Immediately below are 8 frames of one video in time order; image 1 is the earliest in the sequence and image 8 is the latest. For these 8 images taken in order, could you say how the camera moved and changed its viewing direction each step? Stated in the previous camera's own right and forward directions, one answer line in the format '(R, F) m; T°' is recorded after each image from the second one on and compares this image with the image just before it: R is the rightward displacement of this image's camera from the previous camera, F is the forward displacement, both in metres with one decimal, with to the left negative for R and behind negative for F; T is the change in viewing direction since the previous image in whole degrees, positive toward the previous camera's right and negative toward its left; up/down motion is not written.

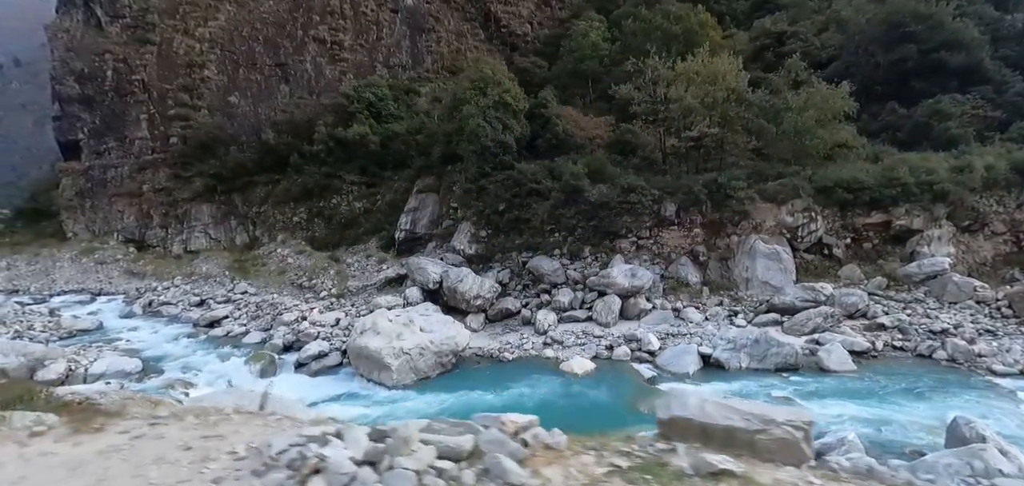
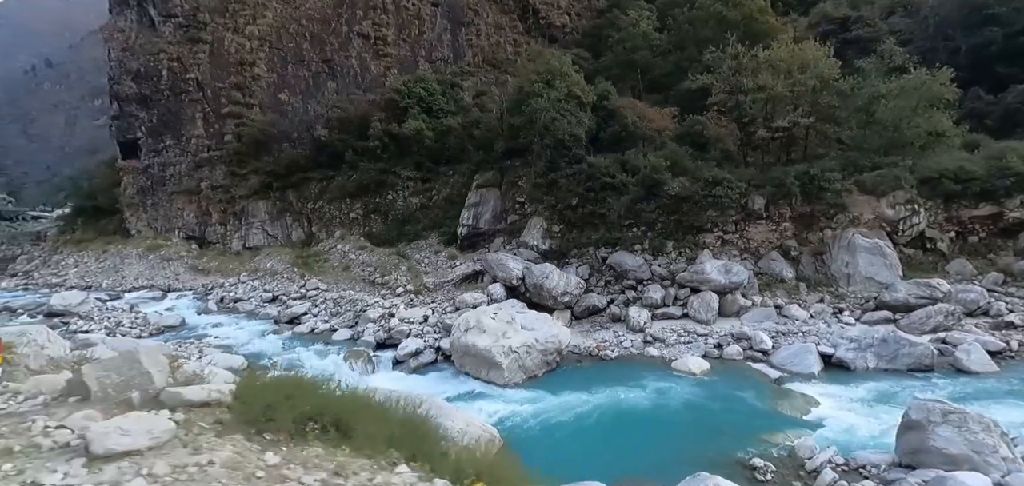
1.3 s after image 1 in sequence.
(-1.6, +0.2) m; -2°
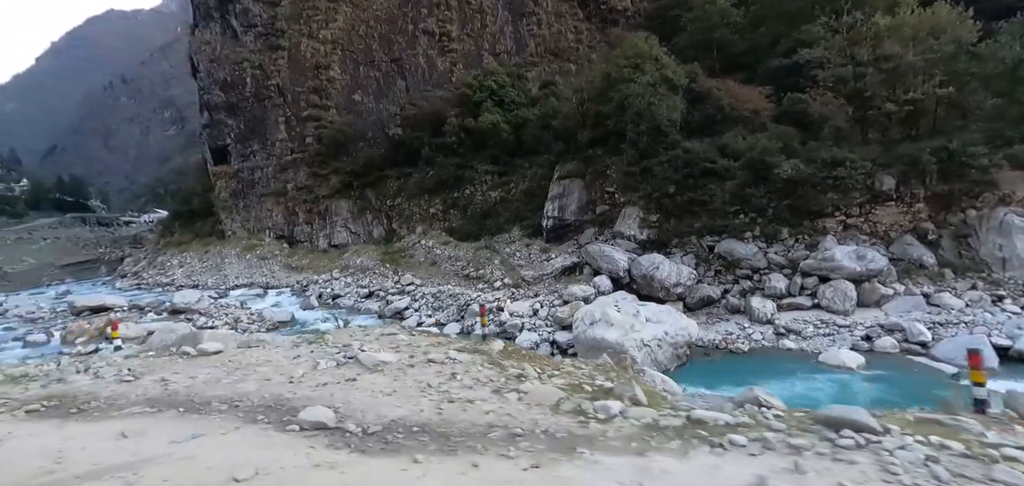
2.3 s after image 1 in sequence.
(-1.4, +0.2) m; -6°
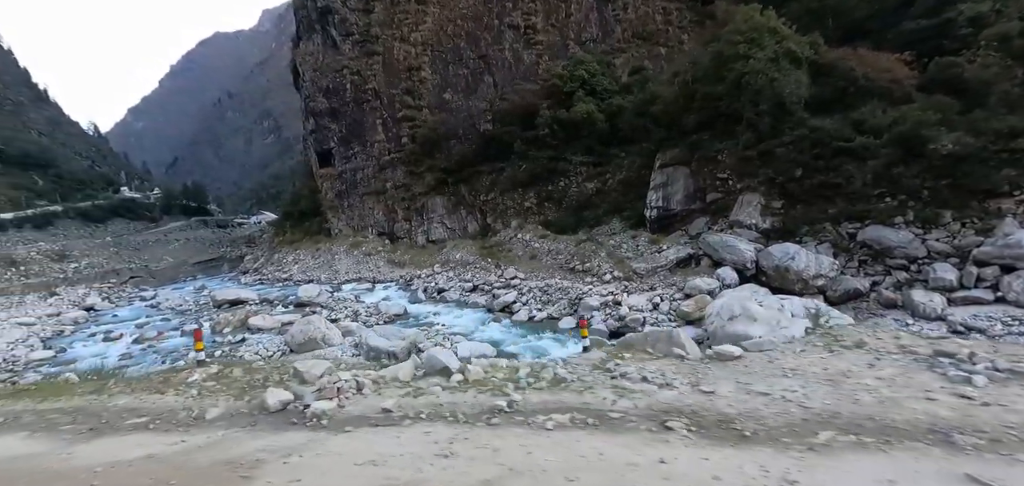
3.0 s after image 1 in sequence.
(-0.9, +0.3) m; -9°
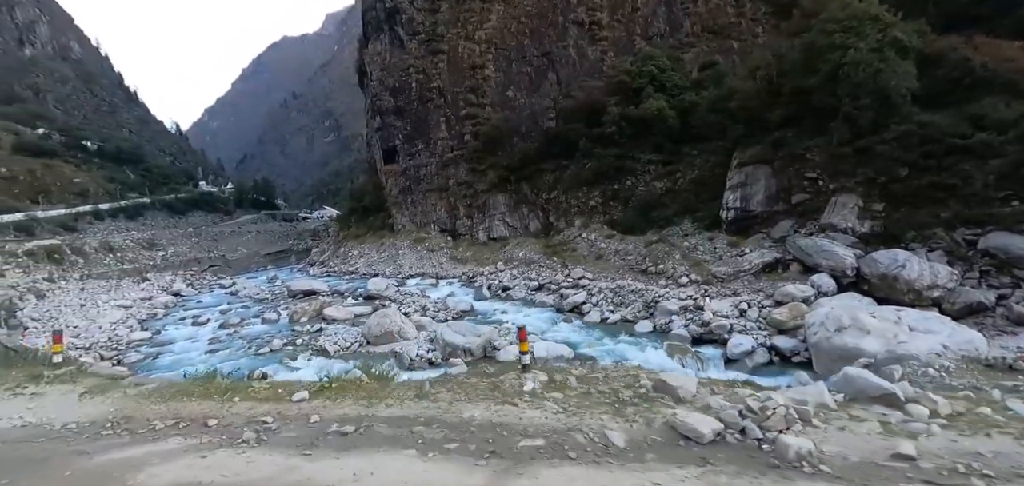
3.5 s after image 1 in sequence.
(-0.6, +0.4) m; -6°
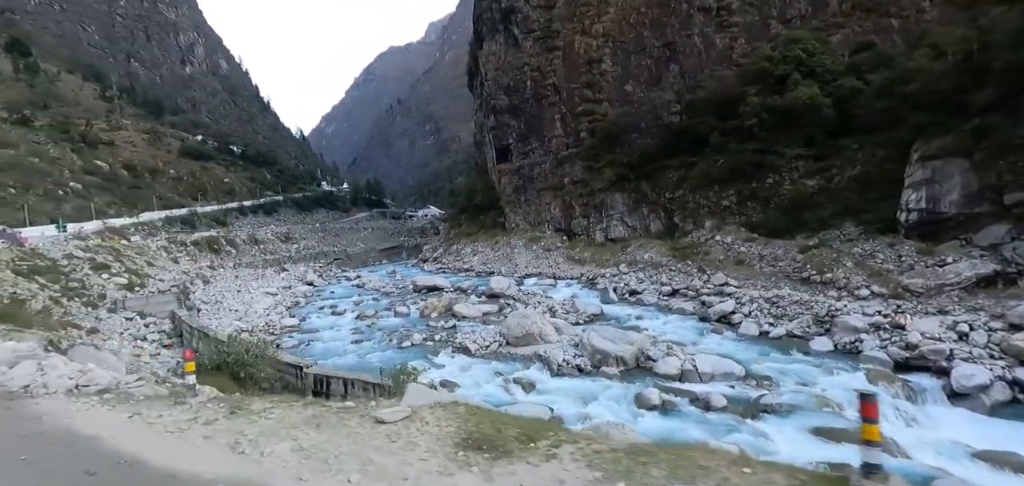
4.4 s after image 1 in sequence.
(-1.3, +0.8) m; -10°
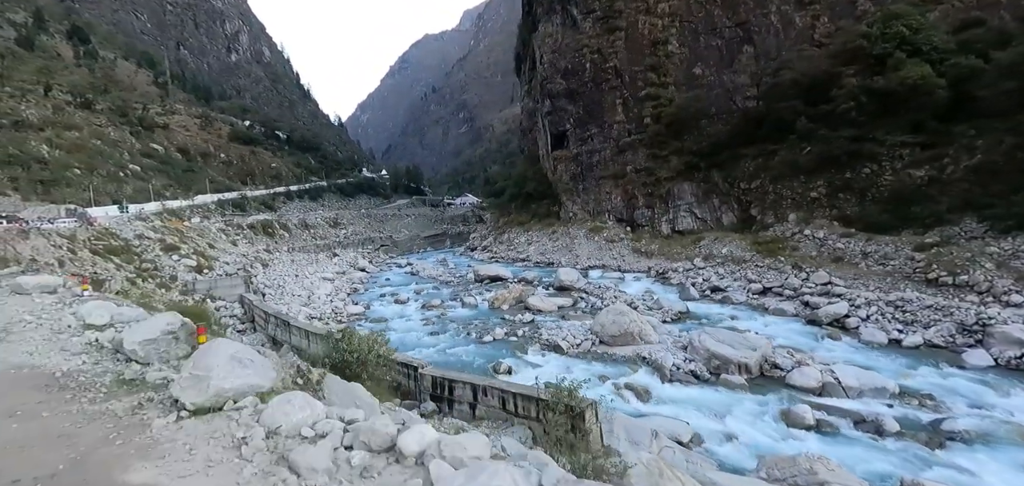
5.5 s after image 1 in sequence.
(-1.5, +1.0) m; -3°
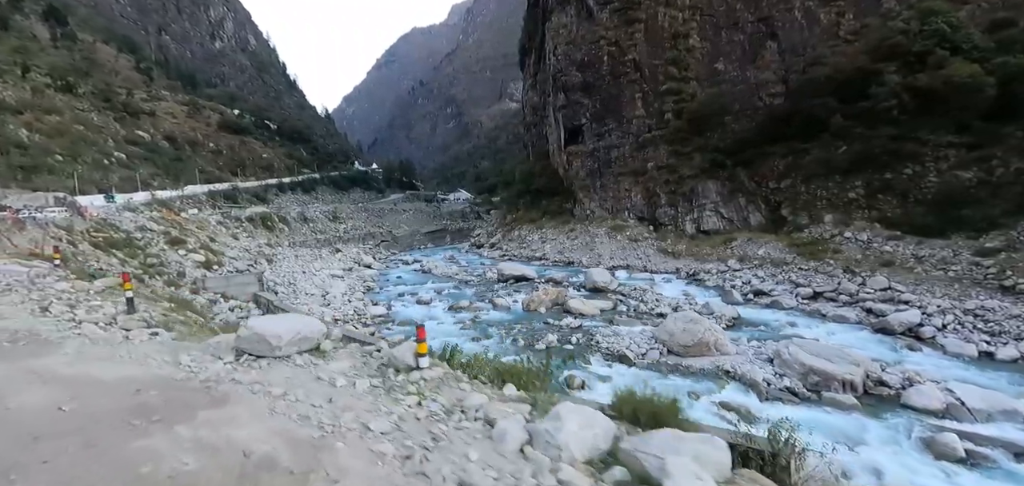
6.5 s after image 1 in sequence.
(-1.6, +1.1) m; +2°
